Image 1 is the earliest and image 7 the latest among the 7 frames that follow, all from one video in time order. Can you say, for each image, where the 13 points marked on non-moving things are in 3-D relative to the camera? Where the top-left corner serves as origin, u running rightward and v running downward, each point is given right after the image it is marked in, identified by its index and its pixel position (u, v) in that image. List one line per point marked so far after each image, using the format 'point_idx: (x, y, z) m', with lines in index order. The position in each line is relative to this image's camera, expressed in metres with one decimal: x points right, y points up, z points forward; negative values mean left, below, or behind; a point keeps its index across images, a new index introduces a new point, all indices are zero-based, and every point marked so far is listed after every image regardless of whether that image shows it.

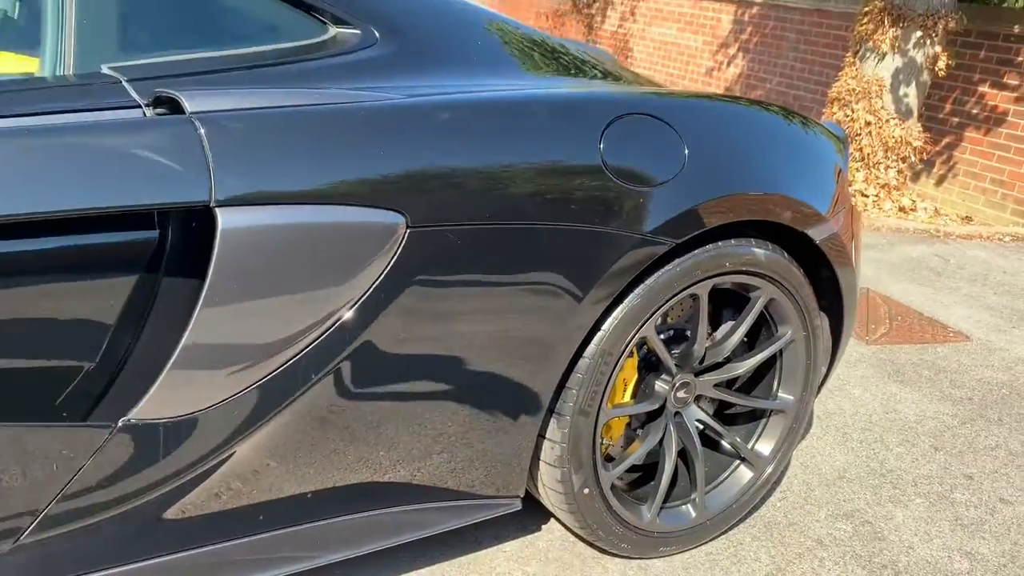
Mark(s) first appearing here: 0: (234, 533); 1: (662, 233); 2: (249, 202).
0: (-0.5, -0.4, +1.5) m
1: (+0.3, +0.1, +1.7) m
2: (-0.4, +0.1, +1.4) m
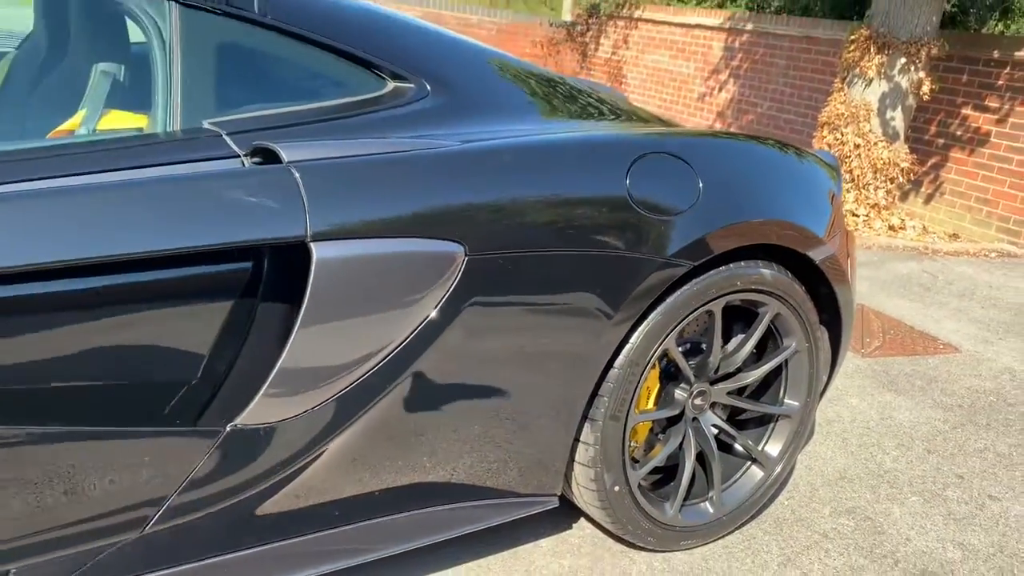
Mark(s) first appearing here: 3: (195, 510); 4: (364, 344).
0: (-0.4, -0.4, +1.7) m
1: (+0.4, +0.1, +2.0) m
2: (-0.3, +0.1, +1.6) m
3: (-0.5, -0.4, +1.6) m
4: (-0.2, -0.1, +1.7) m
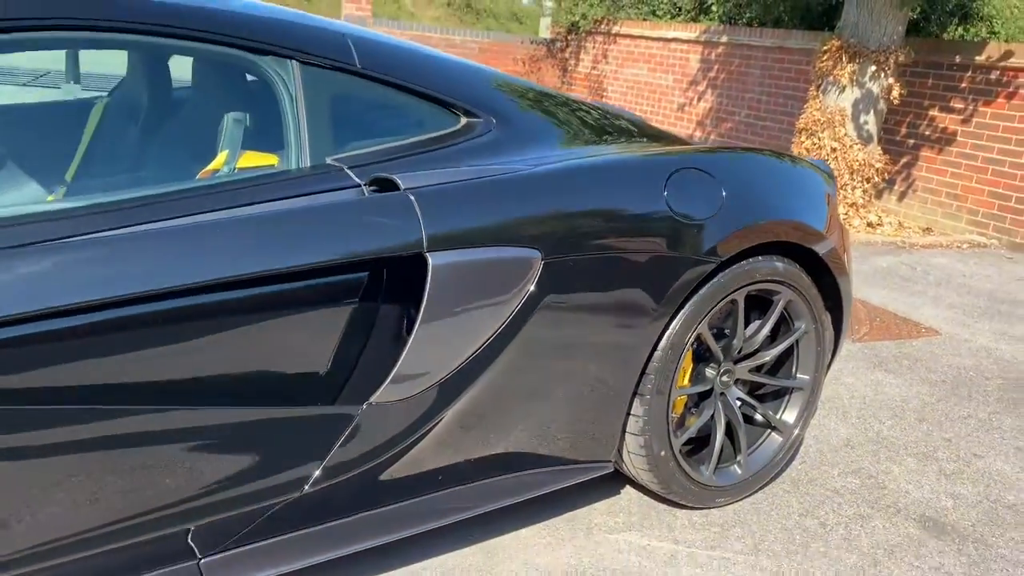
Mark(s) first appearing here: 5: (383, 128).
0: (-0.2, -0.4, +2.1) m
1: (+0.5, +0.1, +2.4) m
2: (-0.1, +0.1, +2.0) m
3: (-0.4, -0.4, +2.0) m
4: (-0.1, -0.1, +2.0) m
5: (-0.3, +0.4, +2.1) m
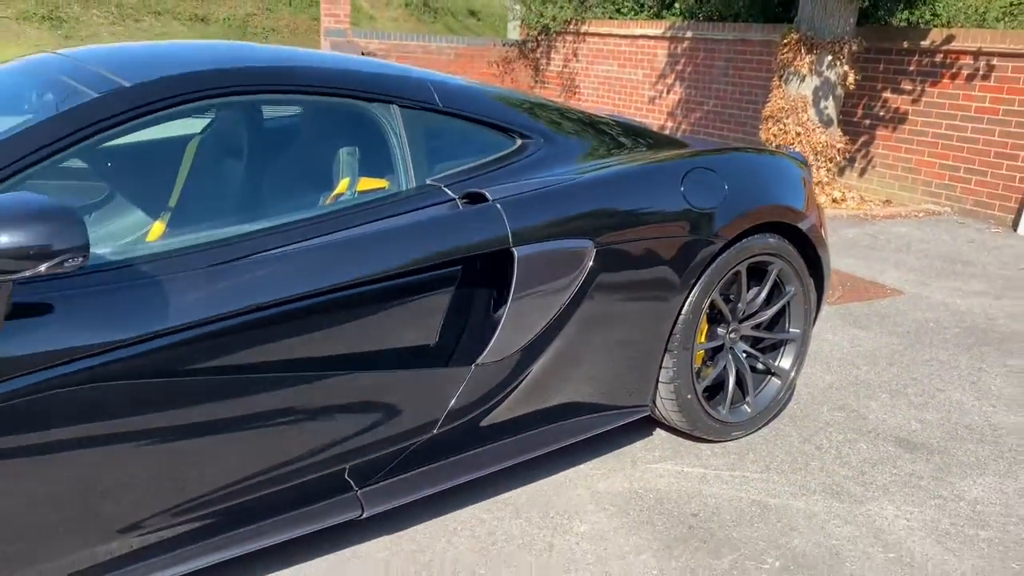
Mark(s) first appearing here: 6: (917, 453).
0: (0.0, -0.4, +2.7) m
1: (+0.7, +0.2, +3.0) m
2: (0.0, +0.1, +2.5) m
3: (-0.2, -0.4, +2.5) m
4: (+0.1, -0.1, +2.6) m
5: (-0.1, +0.4, +2.7) m
6: (+1.4, -0.6, +3.2) m
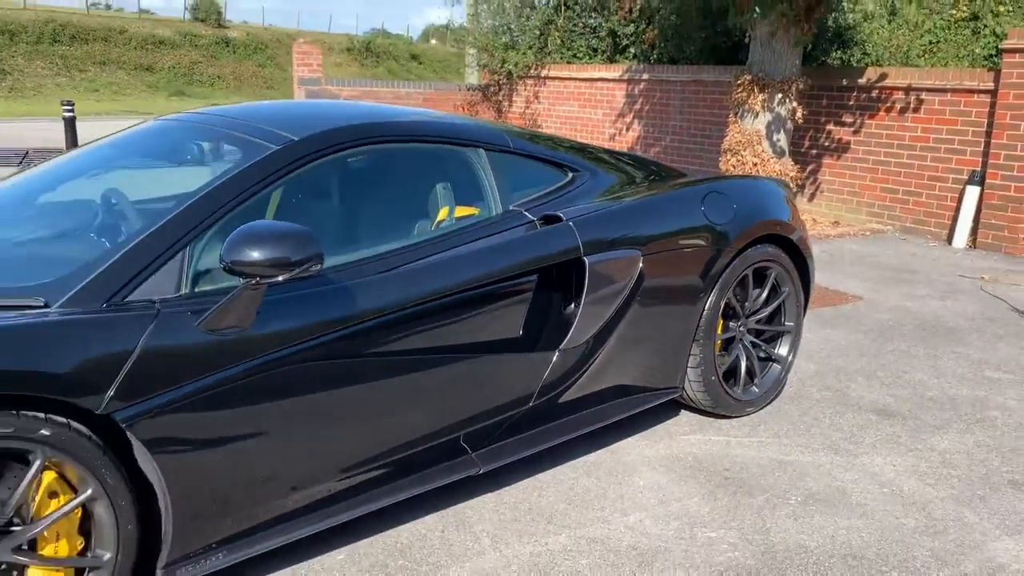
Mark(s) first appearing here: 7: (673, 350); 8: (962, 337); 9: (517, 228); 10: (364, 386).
0: (+0.2, -0.4, +3.3) m
1: (+0.9, +0.2, +3.6) m
2: (+0.3, +0.1, +3.2) m
3: (+0.1, -0.4, +3.2) m
4: (+0.3, -0.1, +3.3) m
5: (+0.1, +0.4, +3.3) m
6: (+1.6, -0.6, +3.9) m
7: (+0.6, -0.2, +3.6) m
8: (+2.5, -0.3, +5.2) m
9: (0.0, +0.2, +3.1) m
10: (-0.4, -0.3, +2.6) m
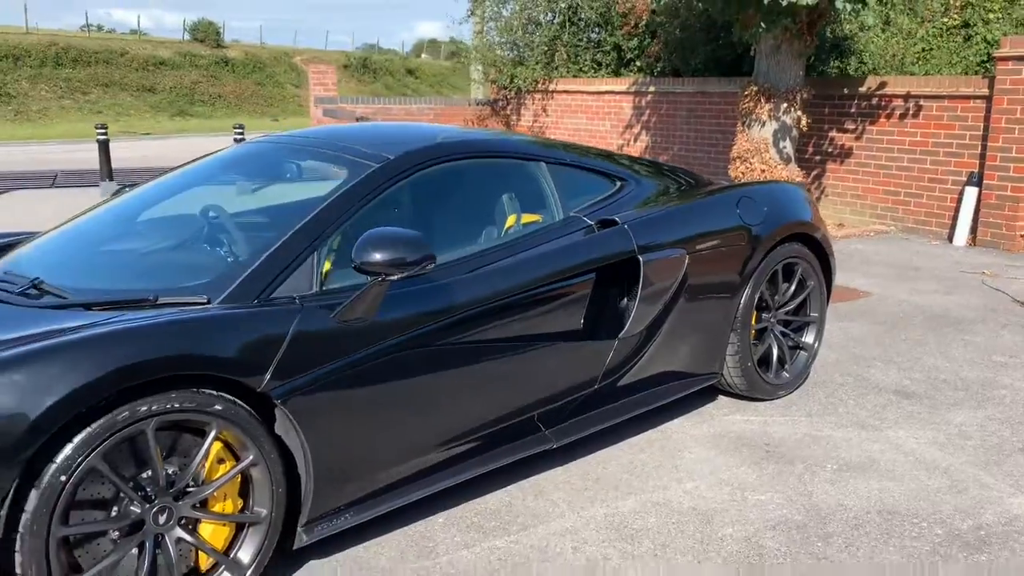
0: (+0.5, -0.4, +3.7) m
1: (+1.1, +0.2, +4.0) m
2: (+0.5, +0.1, +3.6) m
3: (+0.3, -0.4, +3.5) m
4: (+0.6, 0.0, +3.6) m
5: (+0.3, +0.4, +3.7) m
6: (+1.9, -0.5, +4.3) m
7: (+0.9, -0.2, +4.0) m
8: (+2.8, -0.2, +5.6) m
9: (+0.2, +0.2, +3.5) m
10: (-0.2, -0.3, +3.0) m
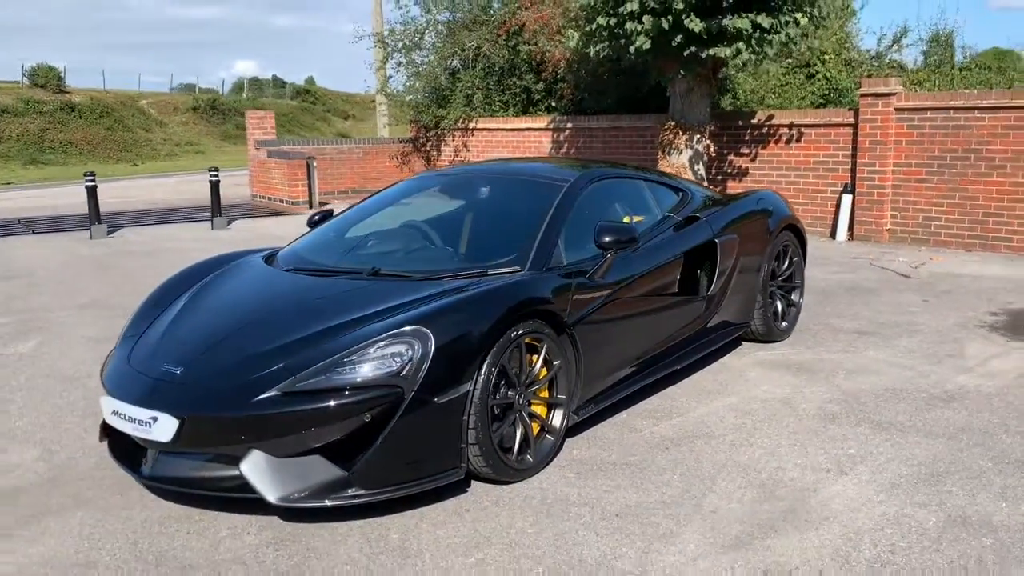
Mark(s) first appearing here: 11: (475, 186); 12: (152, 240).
0: (+1.2, -0.3, +5.4) m
1: (+1.7, +0.4, +5.9) m
2: (+1.2, +0.3, +5.3) m
3: (+1.0, -0.2, +5.2) m
4: (+1.2, +0.1, +5.4) m
5: (+0.9, +0.5, +5.4) m
6: (+2.4, -0.3, +6.3) m
7: (+1.5, -0.1, +5.7) m
8: (+3.1, 0.0, +7.7) m
9: (+0.9, +0.4, +5.2) m
10: (+0.6, -0.1, +4.6) m
11: (-0.2, +0.5, +5.0) m
12: (-4.2, +0.6, +10.7) m
